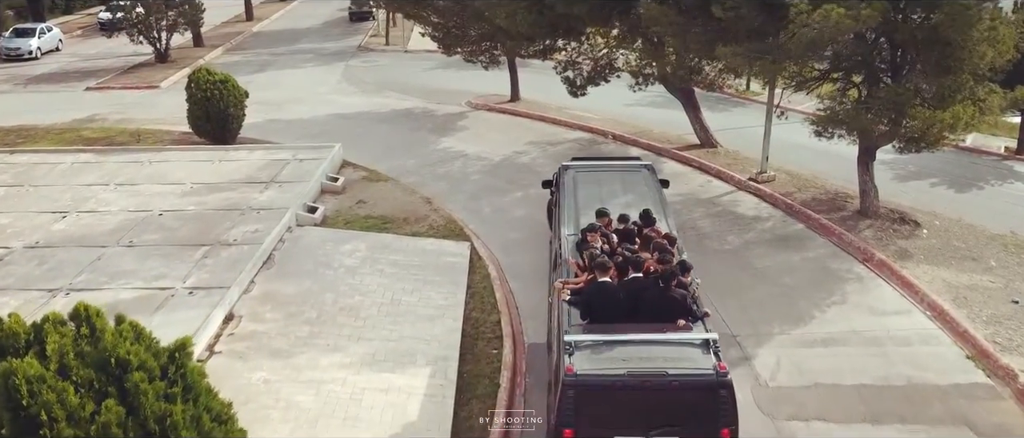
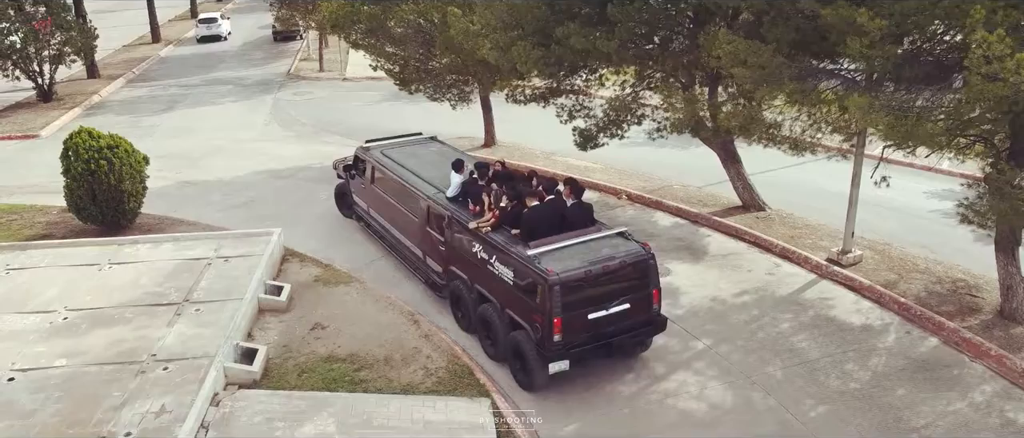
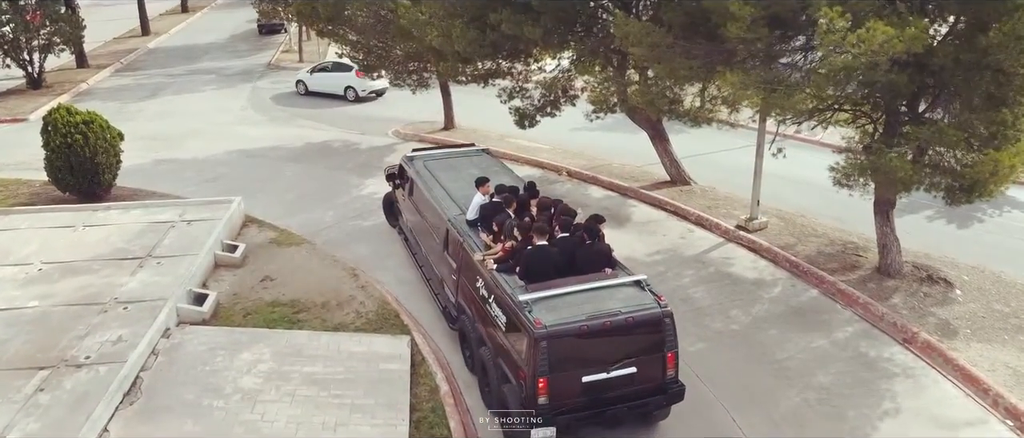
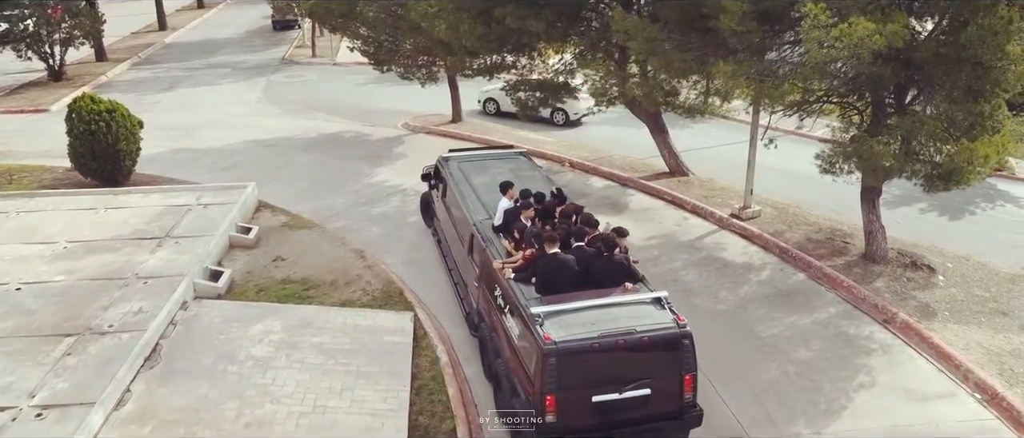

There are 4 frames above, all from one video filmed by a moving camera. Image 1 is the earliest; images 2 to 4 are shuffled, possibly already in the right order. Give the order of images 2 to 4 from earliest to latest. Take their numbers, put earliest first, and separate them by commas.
4, 3, 2
